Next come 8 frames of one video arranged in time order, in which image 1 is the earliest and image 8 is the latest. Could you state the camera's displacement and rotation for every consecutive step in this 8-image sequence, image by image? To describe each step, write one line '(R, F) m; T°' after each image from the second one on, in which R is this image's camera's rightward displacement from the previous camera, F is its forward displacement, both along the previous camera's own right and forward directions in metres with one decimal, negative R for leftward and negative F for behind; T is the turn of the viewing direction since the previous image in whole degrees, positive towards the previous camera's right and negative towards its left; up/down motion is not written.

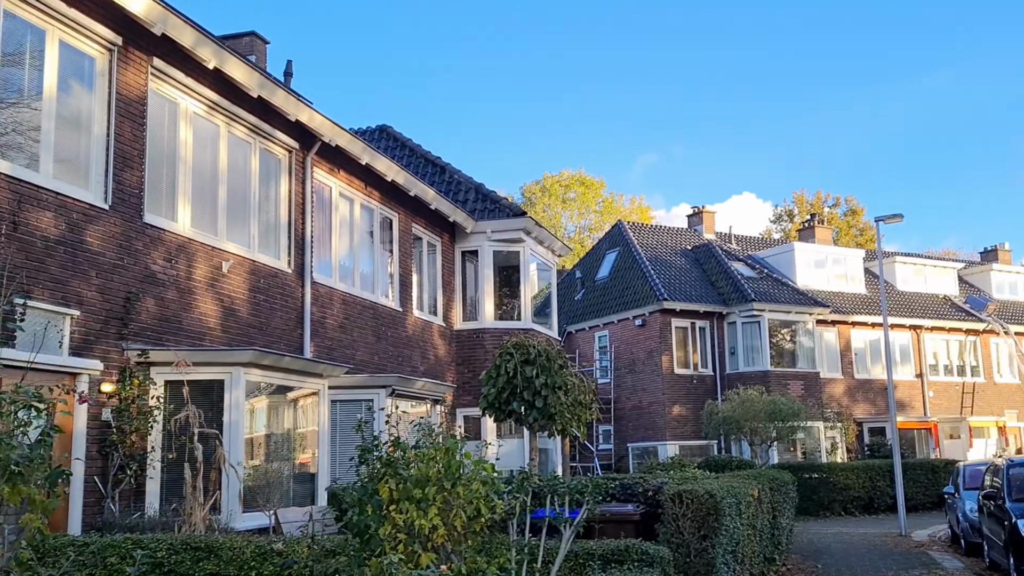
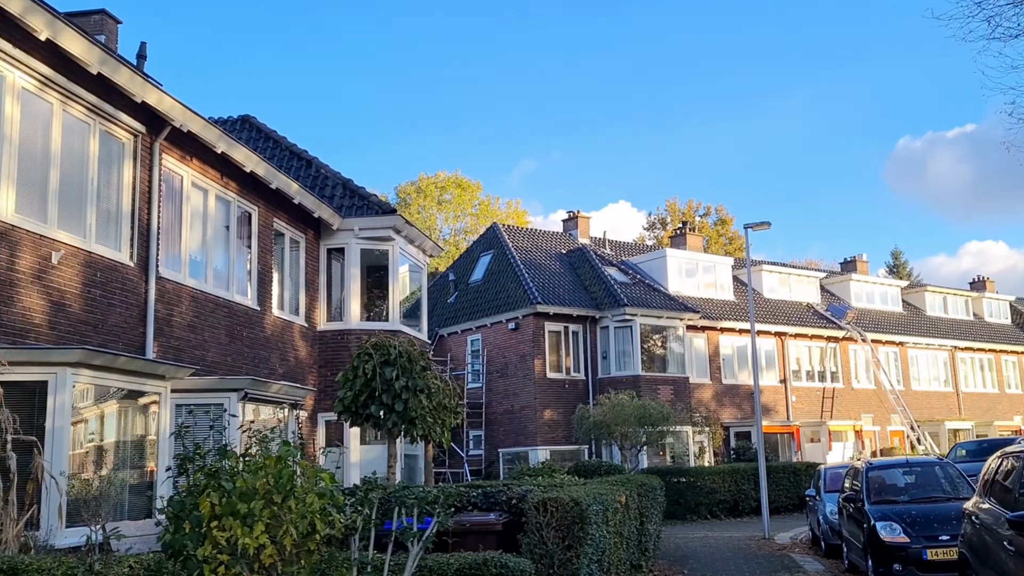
(+0.2, +0.6) m; +8°
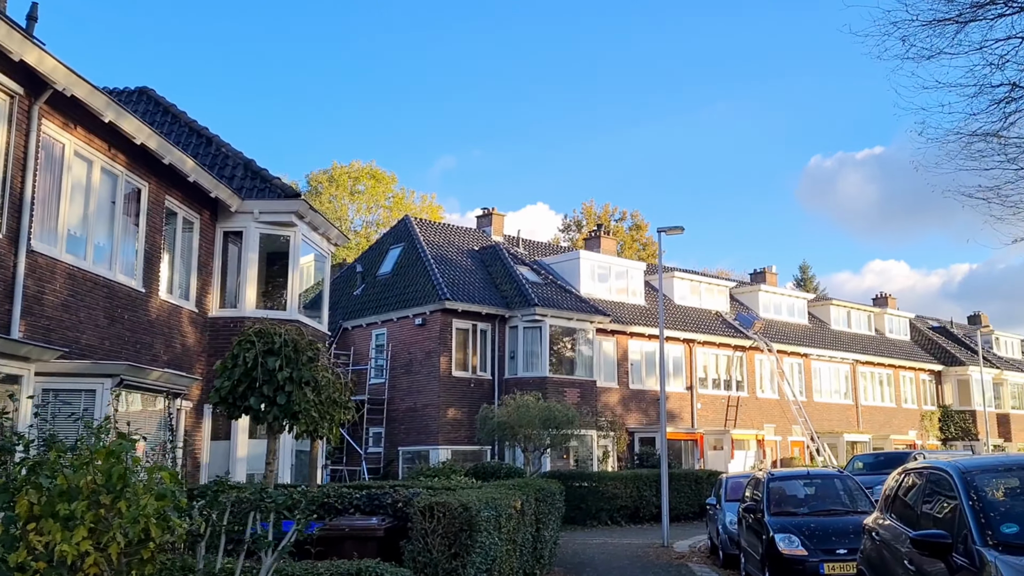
(+0.2, +0.6) m; +5°
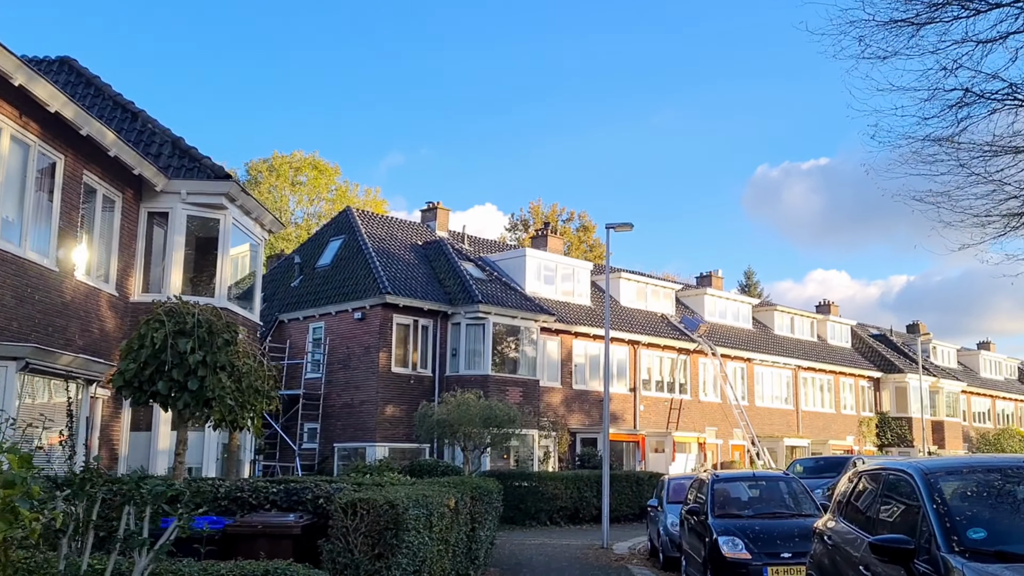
(+0.1, +0.6) m; +3°
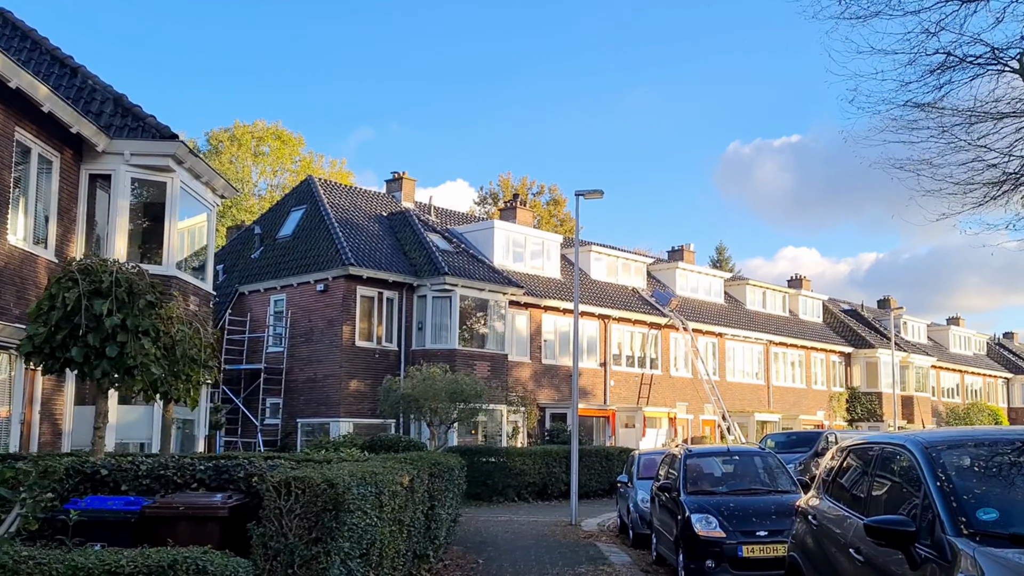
(+0.1, +0.7) m; +2°
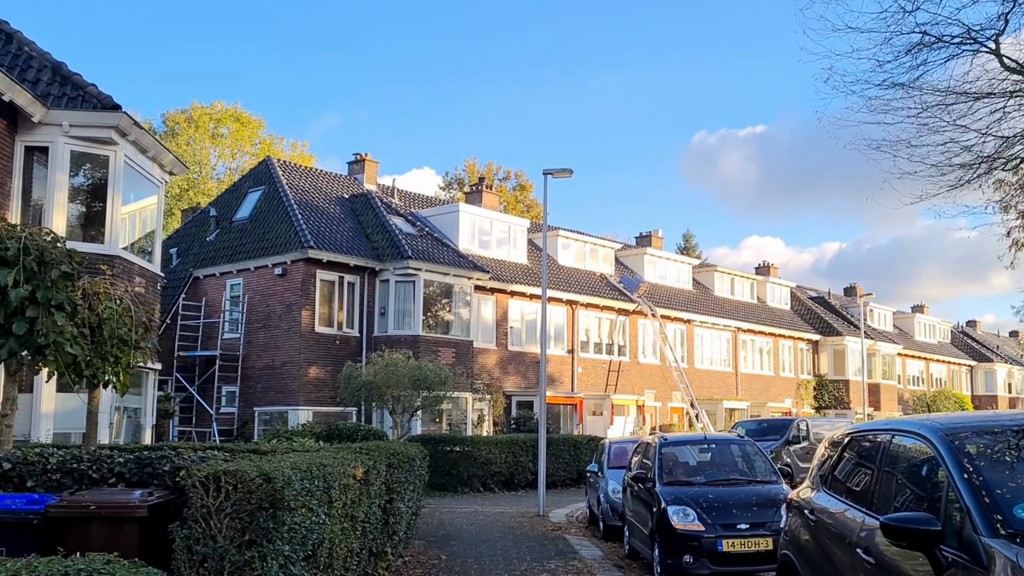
(0.0, +0.7) m; +2°
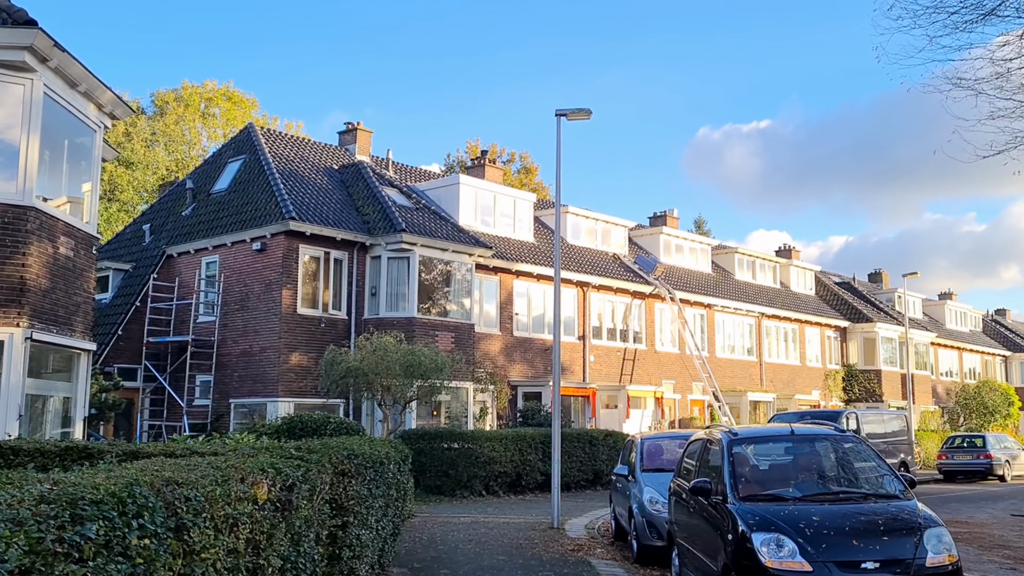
(-0.1, +2.9) m; 0°
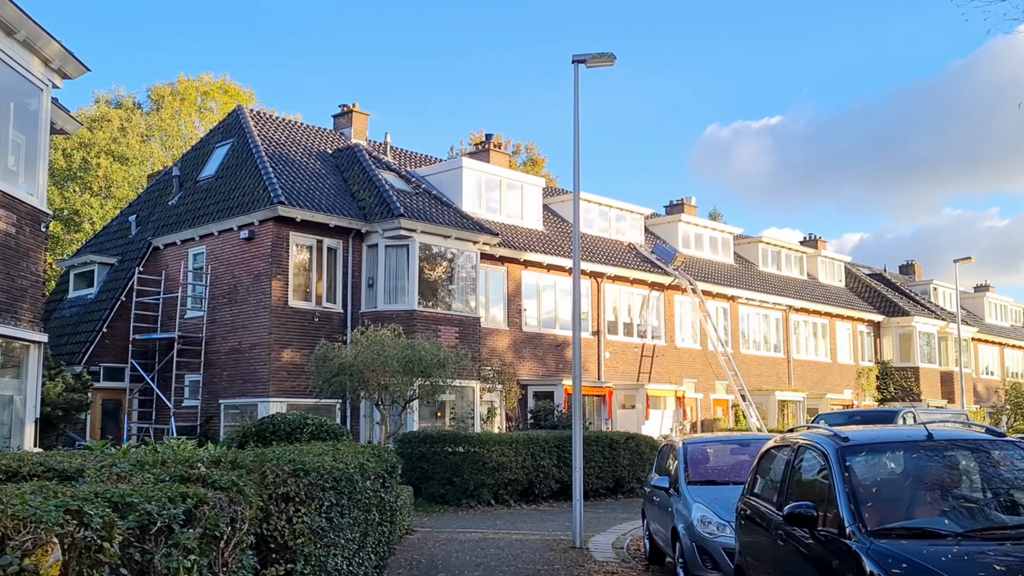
(-0.1, +2.0) m; 0°
